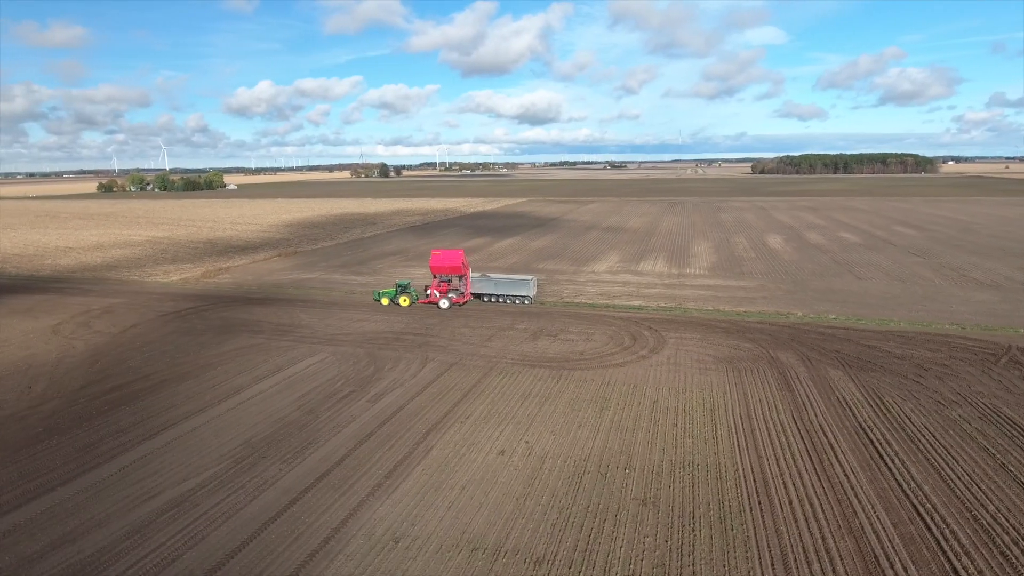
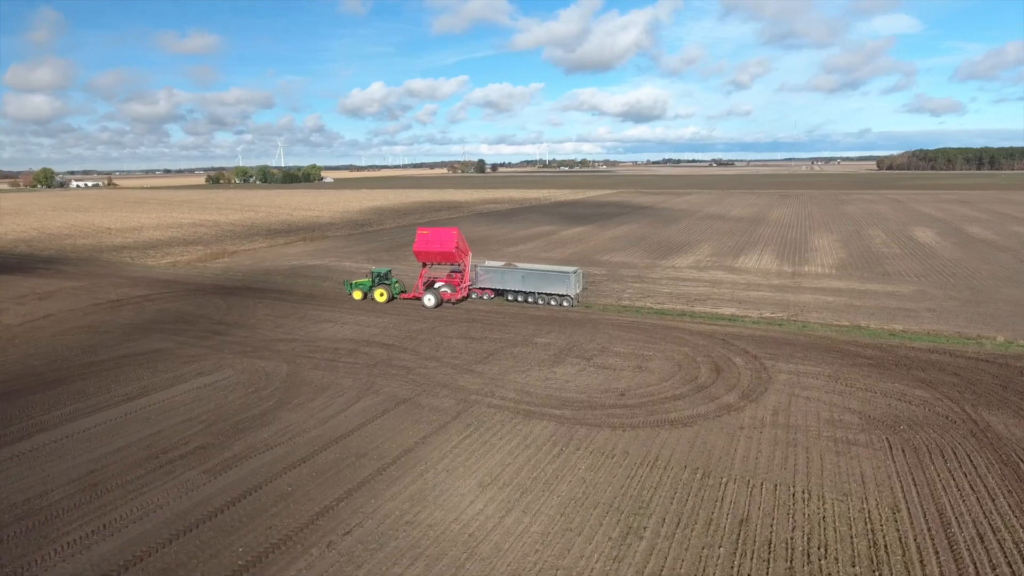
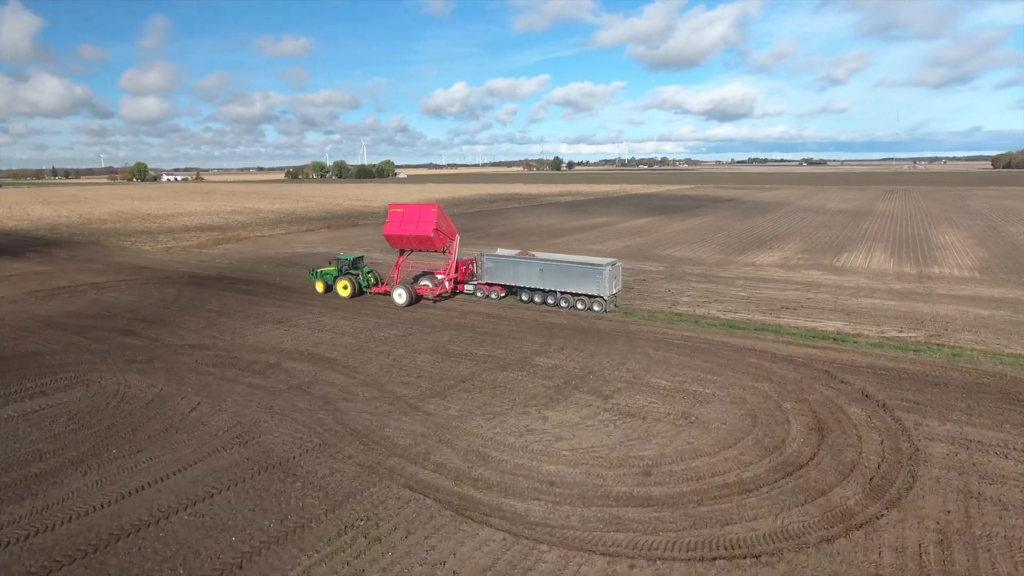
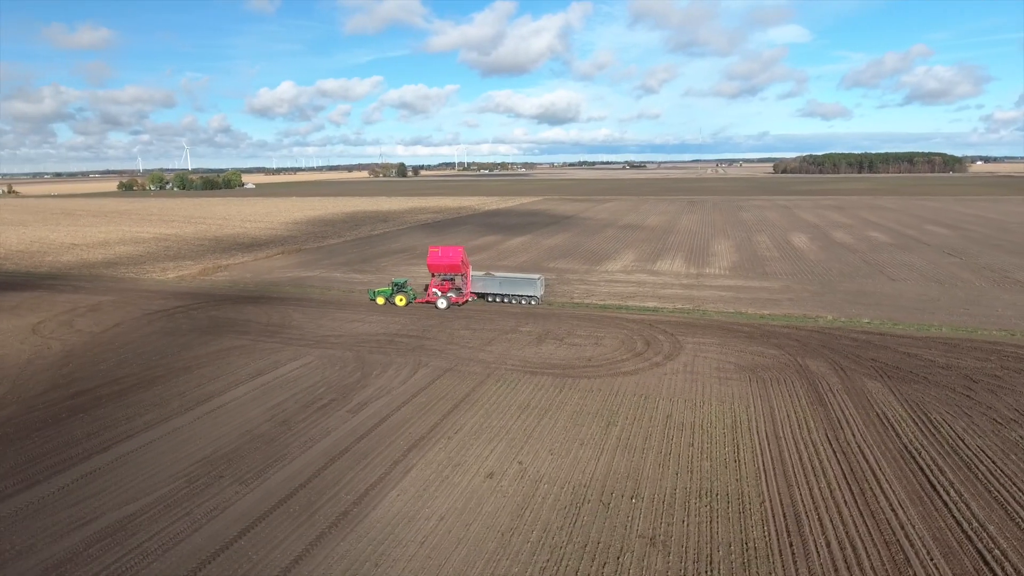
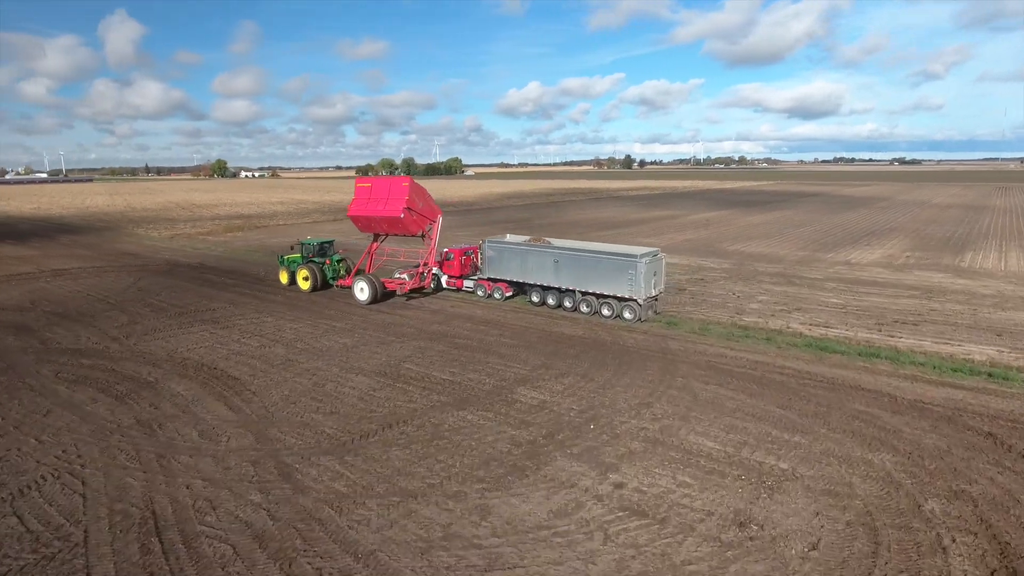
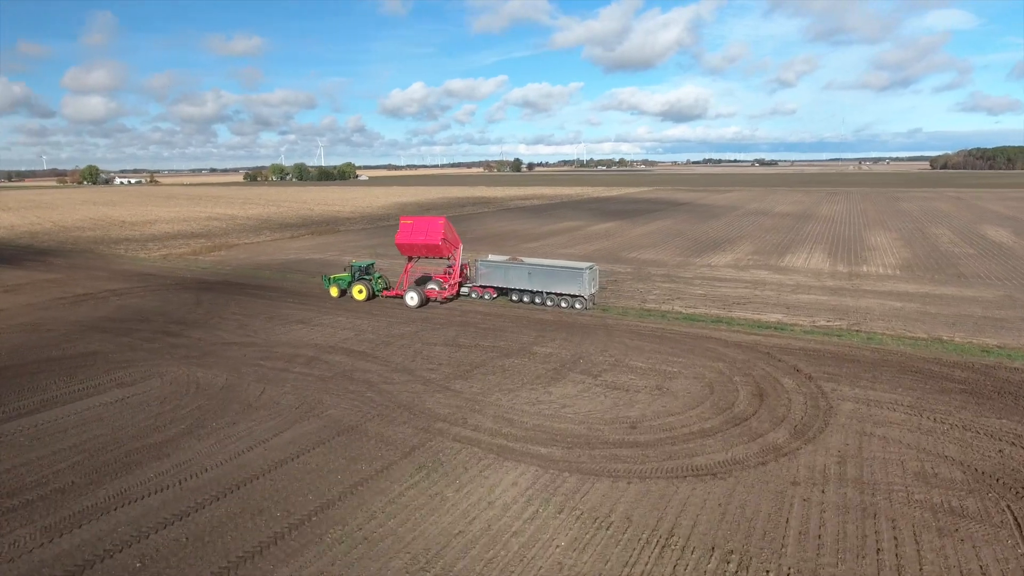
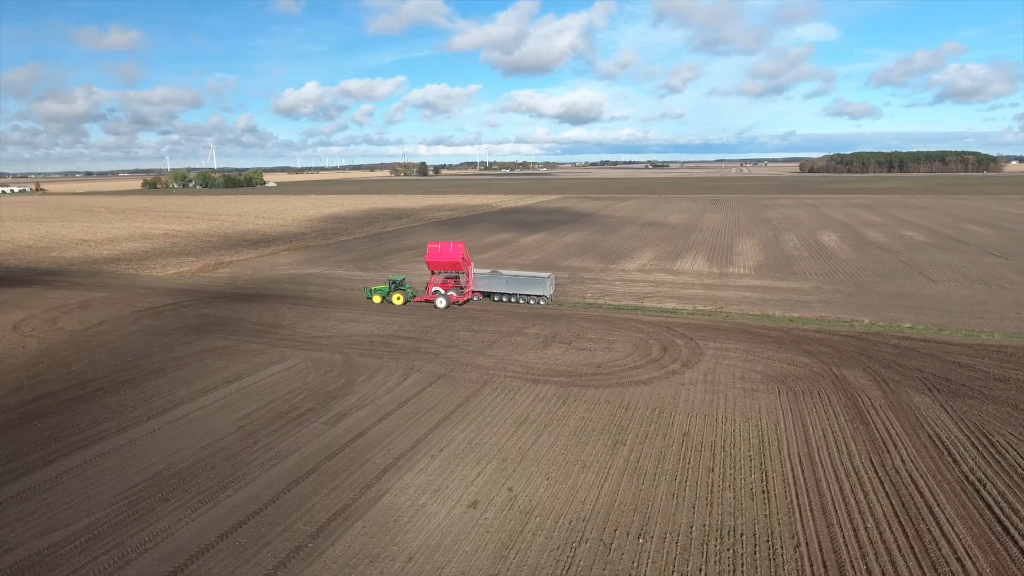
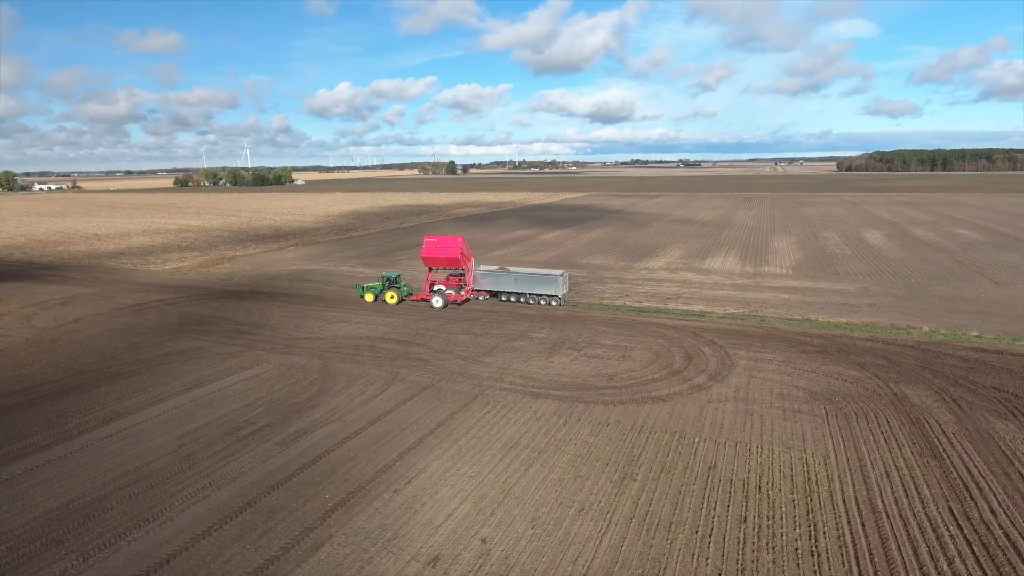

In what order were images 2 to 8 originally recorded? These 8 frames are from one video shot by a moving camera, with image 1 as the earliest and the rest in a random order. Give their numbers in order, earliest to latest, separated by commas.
4, 7, 8, 2, 6, 3, 5
